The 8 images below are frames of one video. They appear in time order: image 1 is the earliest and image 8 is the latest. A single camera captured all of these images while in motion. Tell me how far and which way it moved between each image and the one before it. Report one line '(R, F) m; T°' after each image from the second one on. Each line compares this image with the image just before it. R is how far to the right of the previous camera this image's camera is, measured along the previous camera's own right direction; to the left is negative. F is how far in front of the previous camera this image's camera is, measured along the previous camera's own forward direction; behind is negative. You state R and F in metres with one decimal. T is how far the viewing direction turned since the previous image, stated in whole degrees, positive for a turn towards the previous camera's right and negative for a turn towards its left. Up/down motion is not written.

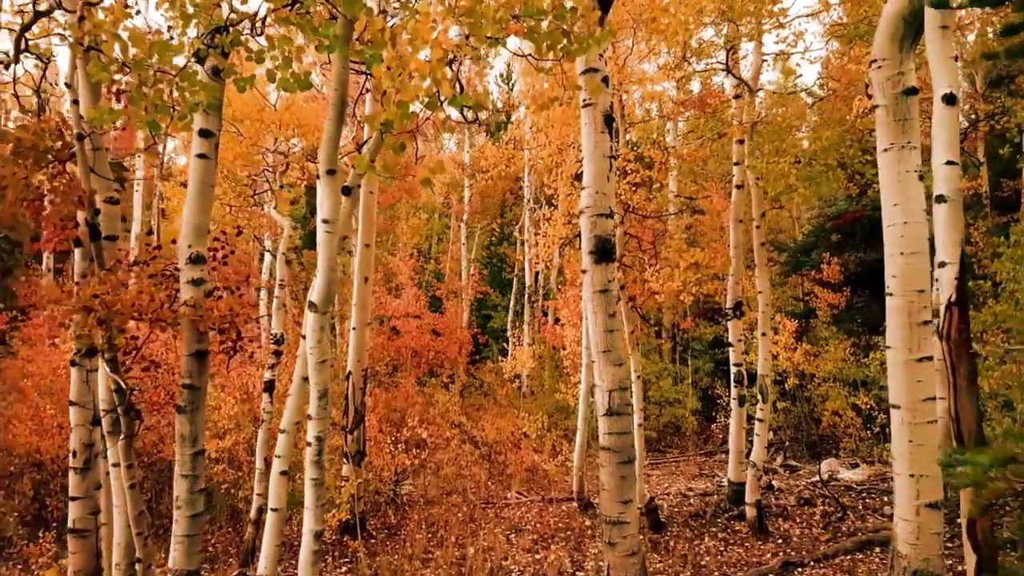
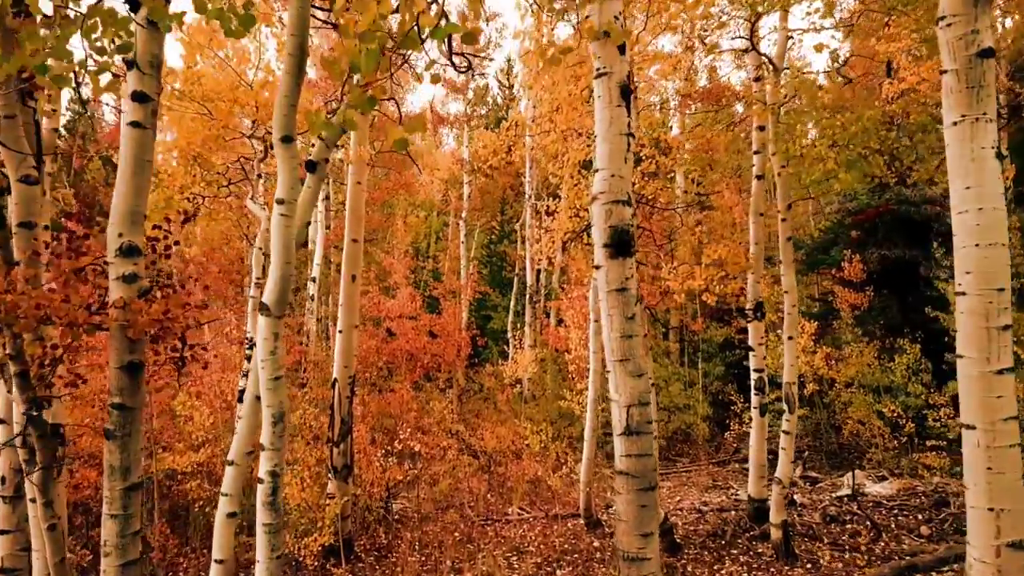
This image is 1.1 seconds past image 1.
(0.0, +0.8) m; 0°
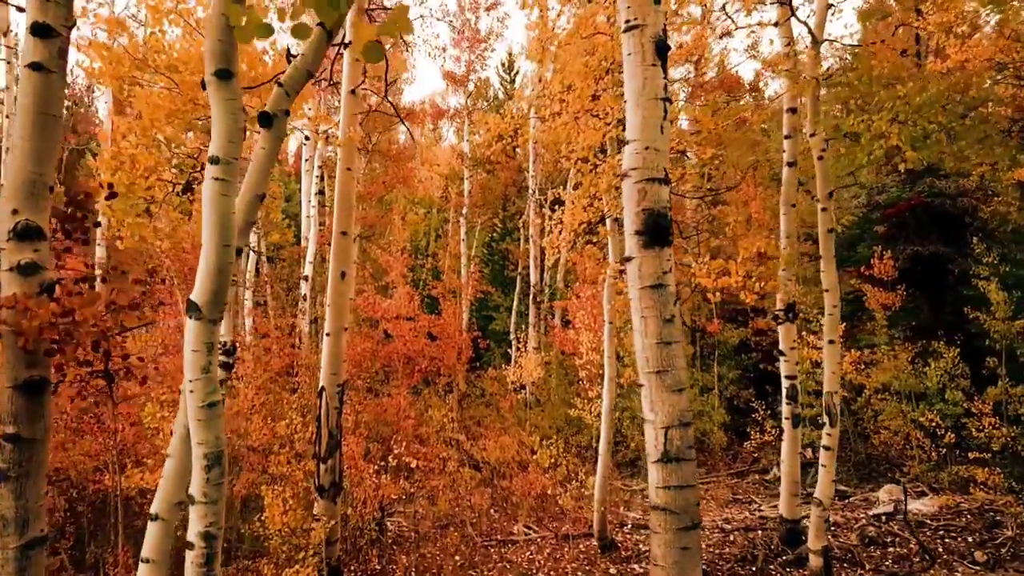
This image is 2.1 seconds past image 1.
(-0.1, +0.9) m; 0°
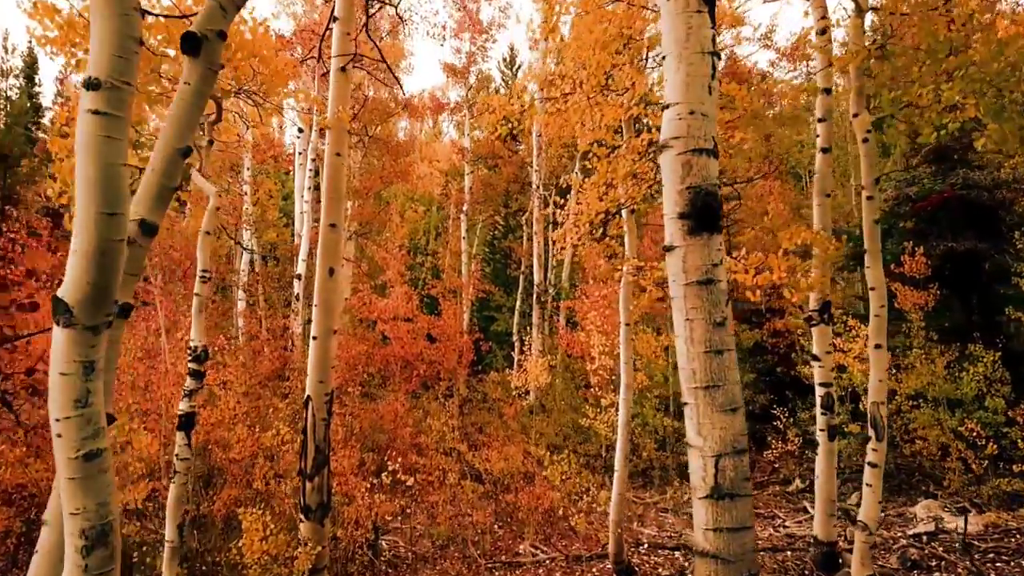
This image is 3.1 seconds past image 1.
(0.0, +0.8) m; 0°
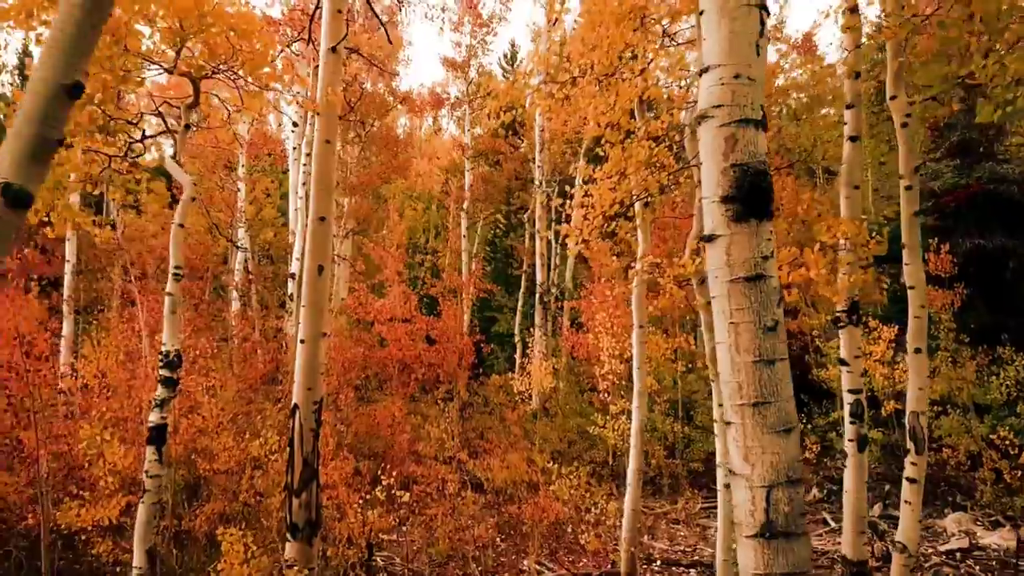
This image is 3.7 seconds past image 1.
(0.0, +0.6) m; 0°
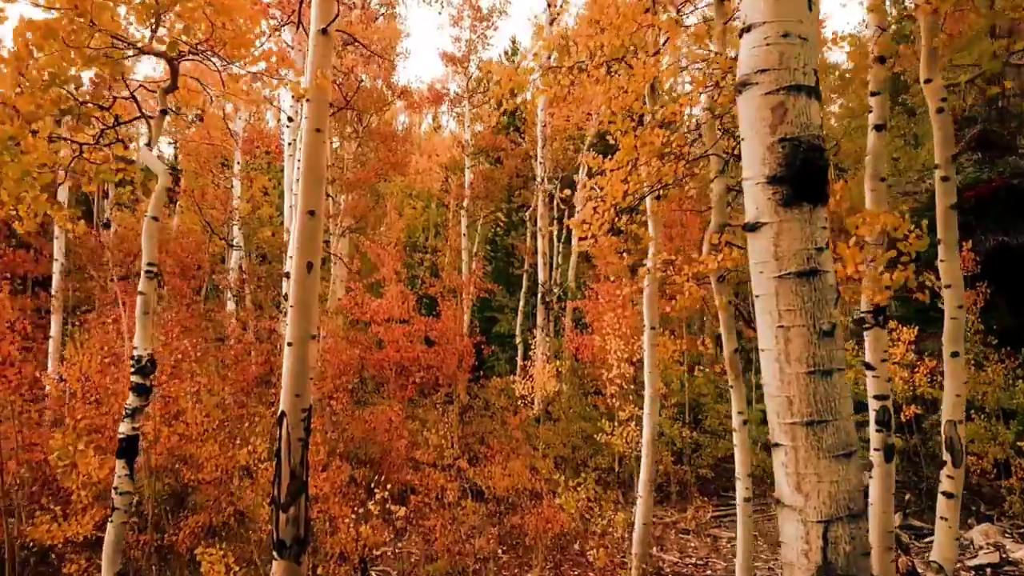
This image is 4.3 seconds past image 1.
(0.0, +0.5) m; 0°
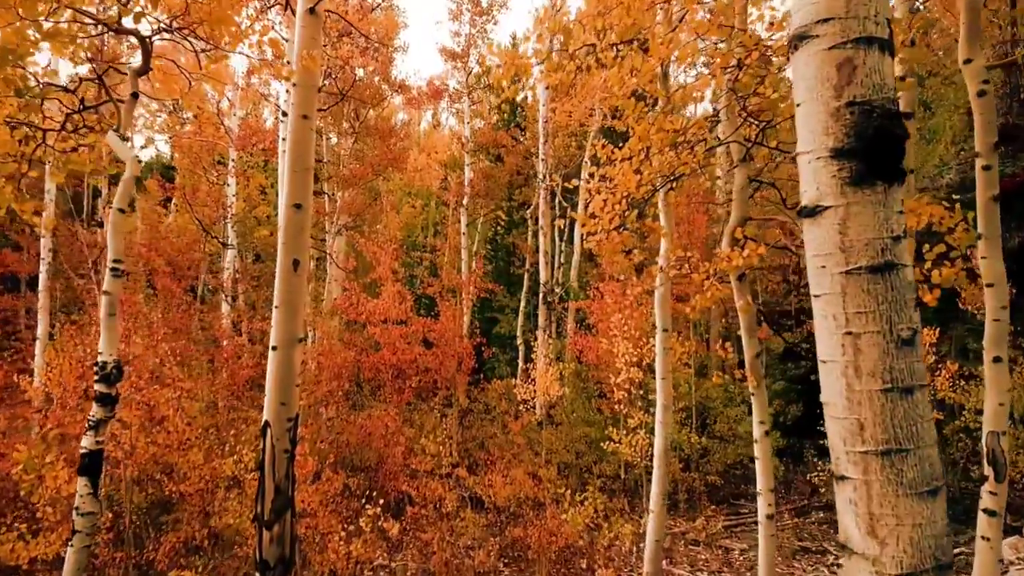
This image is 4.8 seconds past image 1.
(0.0, +0.5) m; 0°
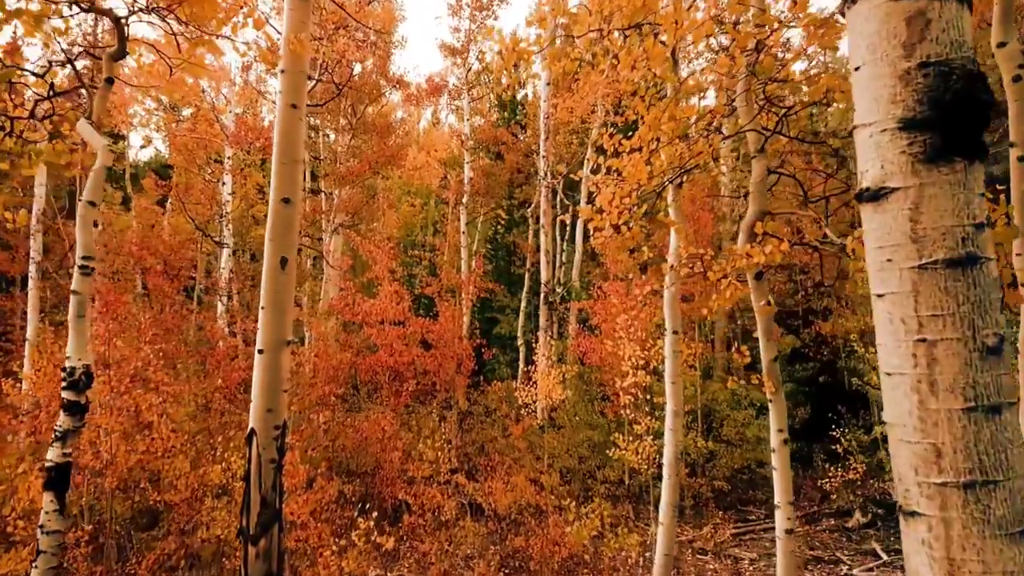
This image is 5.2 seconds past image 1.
(0.0, +0.3) m; 0°
